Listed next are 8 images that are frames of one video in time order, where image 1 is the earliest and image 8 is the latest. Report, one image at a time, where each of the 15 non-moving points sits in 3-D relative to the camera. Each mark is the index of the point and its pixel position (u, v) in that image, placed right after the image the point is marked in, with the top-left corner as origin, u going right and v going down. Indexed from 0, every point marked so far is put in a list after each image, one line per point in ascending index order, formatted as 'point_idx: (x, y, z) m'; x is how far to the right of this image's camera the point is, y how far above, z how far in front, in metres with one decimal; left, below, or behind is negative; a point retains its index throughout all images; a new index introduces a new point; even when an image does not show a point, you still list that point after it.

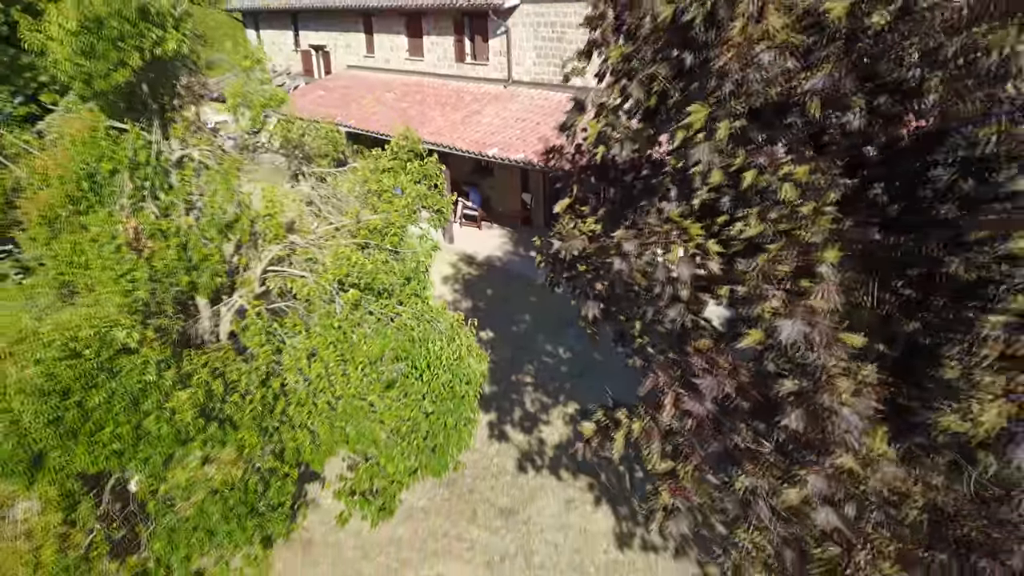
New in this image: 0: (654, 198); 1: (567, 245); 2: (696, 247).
0: (+0.6, +0.4, +3.3) m
1: (+0.2, +0.2, +3.4) m
2: (+0.7, +0.1, +2.9) m
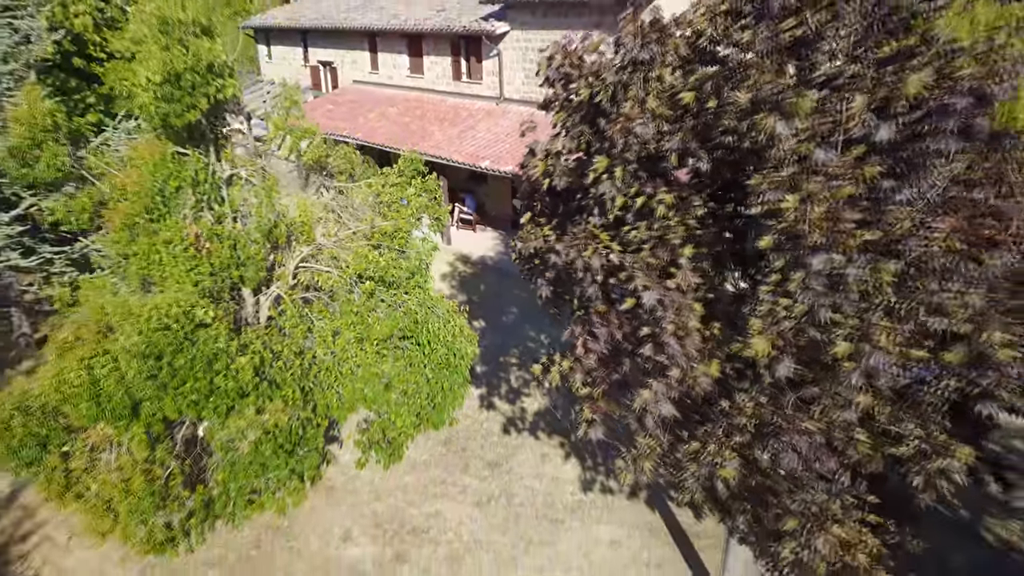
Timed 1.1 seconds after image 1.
0: (+0.4, +0.4, +4.7) m
1: (+0.1, +0.3, +4.9) m
2: (+0.5, +0.2, +4.4) m
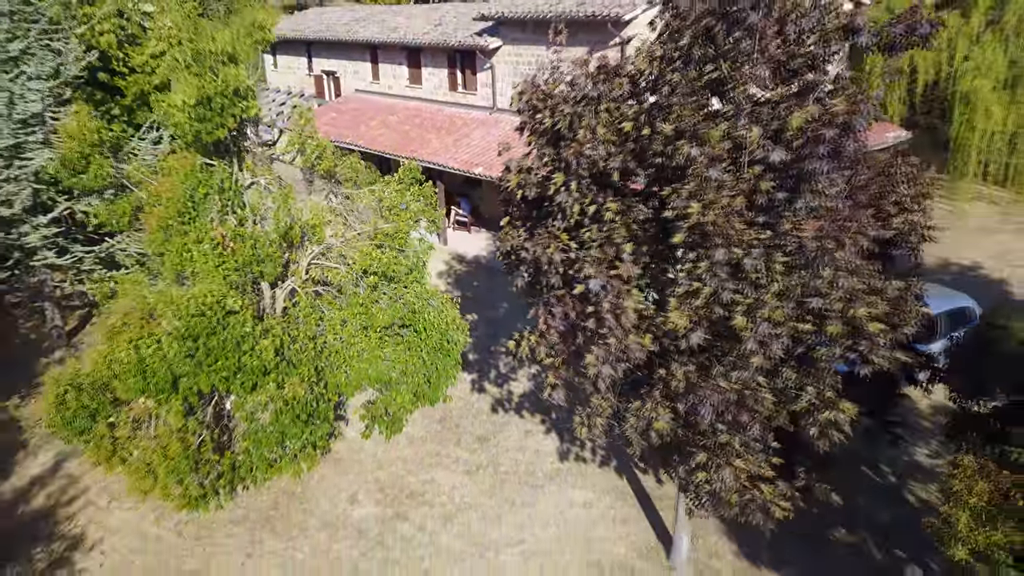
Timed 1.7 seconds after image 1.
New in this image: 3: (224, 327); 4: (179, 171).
0: (+0.3, +0.5, +5.8) m
1: (-0.1, +0.3, +6.0) m
2: (+0.4, +0.3, +5.4) m
3: (-2.5, -0.3, +7.2) m
4: (-3.5, +1.2, +8.4) m
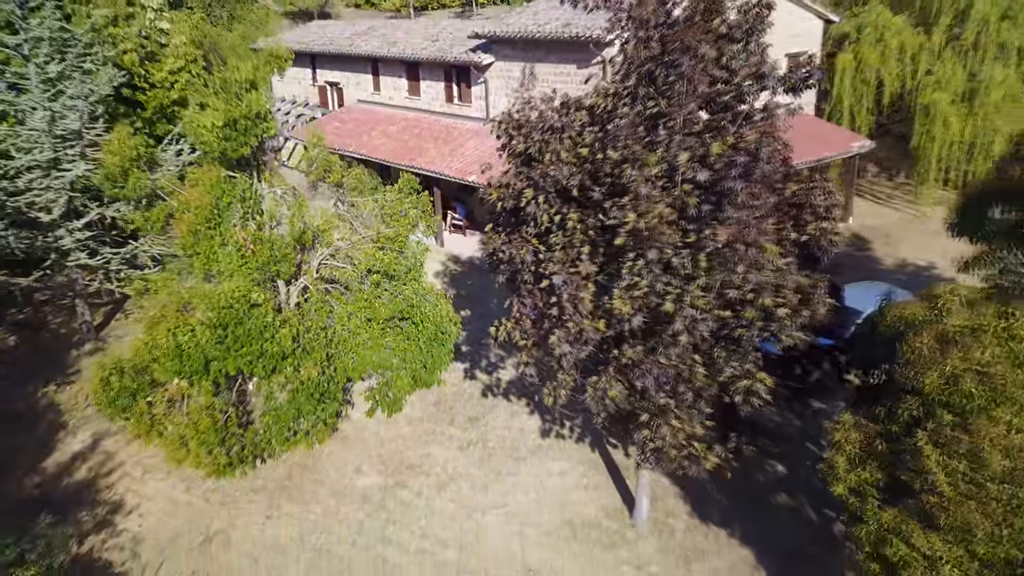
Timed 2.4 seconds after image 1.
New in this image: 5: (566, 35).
0: (+0.1, +0.6, +6.9) m
1: (-0.2, +0.4, +7.1) m
2: (+0.2, +0.3, +6.6) m
3: (-2.7, -0.3, +8.3) m
4: (-3.6, +1.2, +9.5) m
5: (+0.6, +4.4, +13.7) m
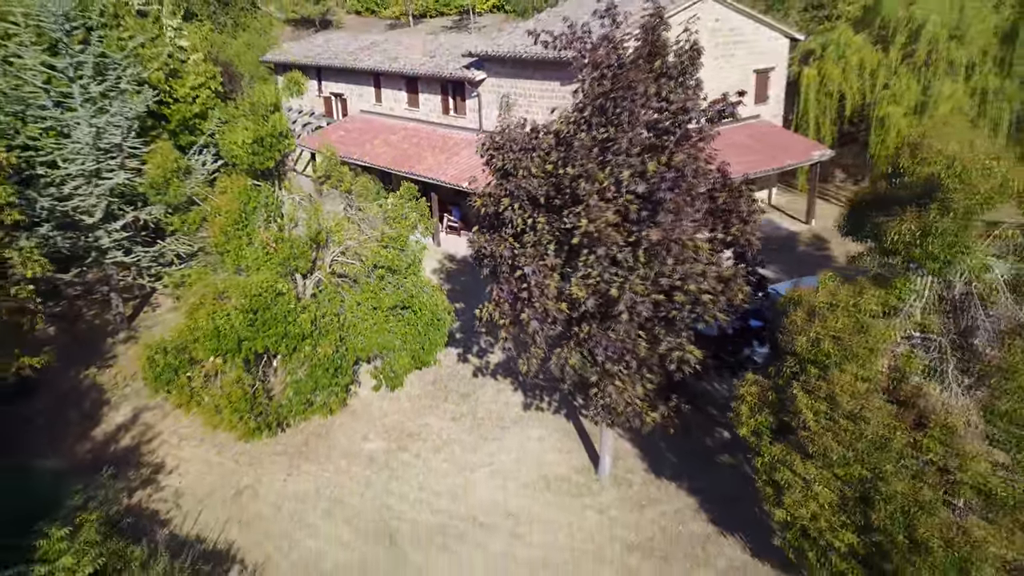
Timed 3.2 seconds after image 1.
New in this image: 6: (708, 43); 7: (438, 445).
0: (-0.1, +0.7, +8.5) m
1: (-0.4, +0.5, +8.7) m
2: (0.0, +0.4, +8.1) m
3: (-2.9, -0.2, +9.9) m
4: (-3.8, +1.3, +11.1) m
5: (+0.4, +4.5, +15.3) m
6: (+4.3, +5.3, +17.3) m
7: (-1.0, -2.1, +10.7) m
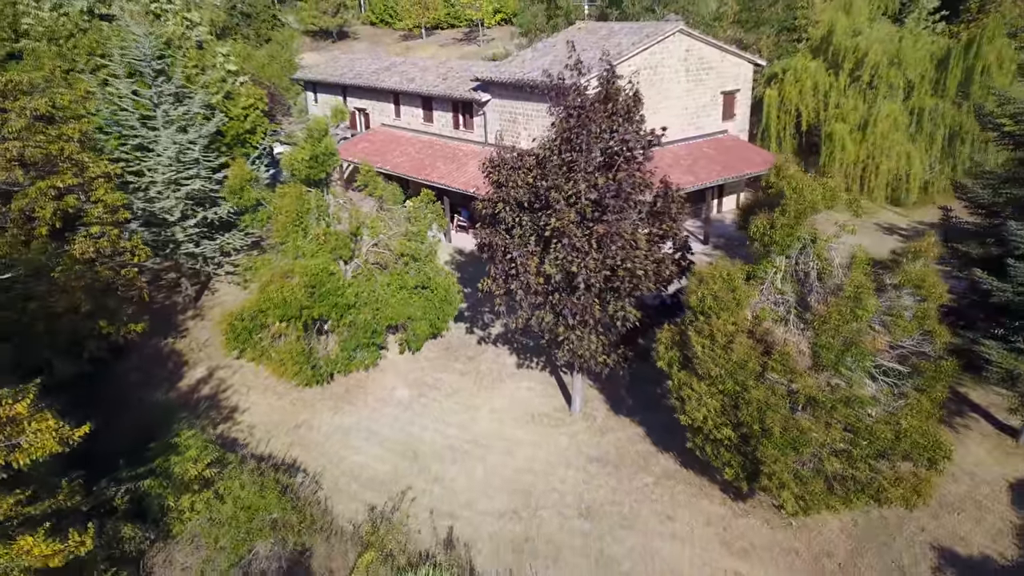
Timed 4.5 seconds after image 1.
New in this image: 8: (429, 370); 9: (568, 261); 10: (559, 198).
0: (-0.2, +0.9, +11.6) m
1: (-0.5, +0.8, +11.8) m
2: (-0.1, +0.7, +11.3) m
3: (-3.0, +0.1, +13.1) m
4: (-3.9, +1.6, +14.3) m
5: (+0.4, +4.8, +18.4) m
6: (+4.3, +5.6, +20.4) m
7: (-1.1, -1.8, +13.9) m
8: (-1.5, -1.5, +14.7) m
9: (+0.7, +0.4, +10.7) m
10: (+0.6, +1.2, +10.6) m
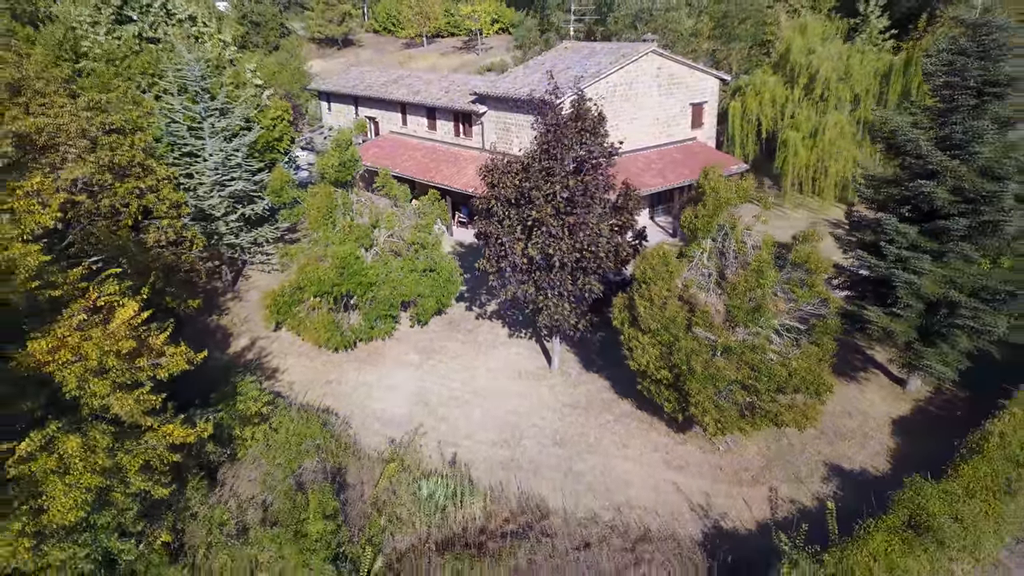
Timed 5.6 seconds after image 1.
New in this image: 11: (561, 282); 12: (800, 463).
0: (-0.4, +1.3, +14.6) m
1: (-0.7, +1.1, +14.8) m
2: (-0.3, +1.1, +14.3) m
3: (-3.2, +0.5, +16.1) m
4: (-4.1, +2.0, +17.3) m
5: (+0.2, +5.1, +21.5) m
6: (+4.2, +5.9, +23.4) m
7: (-1.2, -1.4, +16.9) m
8: (-1.7, -1.1, +17.6) m
9: (+0.6, +0.7, +13.7) m
10: (+0.4, +1.6, +13.6) m
11: (+0.9, +0.1, +14.1) m
12: (+4.6, -2.8, +12.9) m
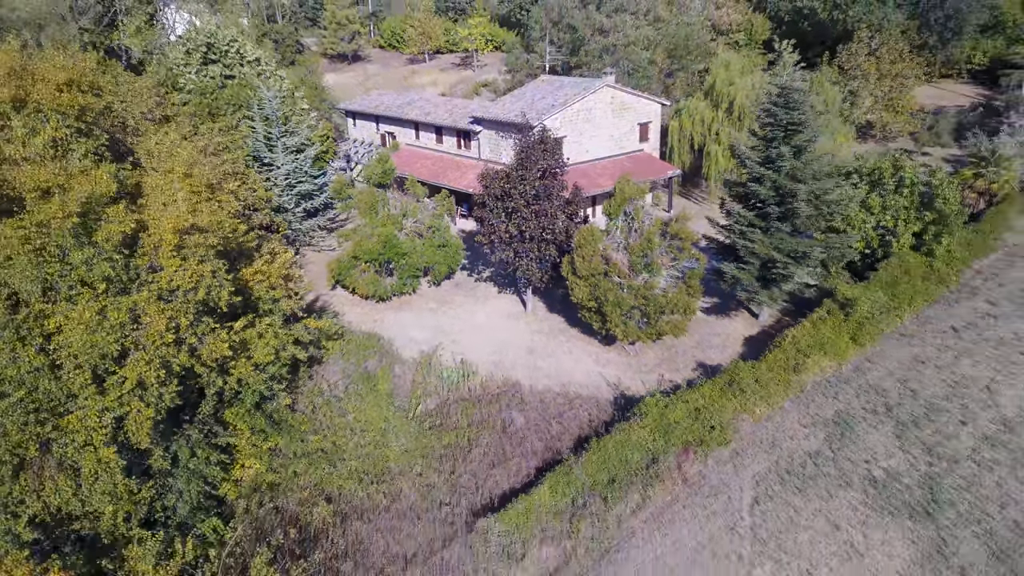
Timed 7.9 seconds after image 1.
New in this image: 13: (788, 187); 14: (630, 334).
0: (-0.7, +2.2, +22.2) m
1: (-1.1, +2.1, +22.4) m
2: (-0.6, +2.0, +21.8) m
3: (-3.5, +1.4, +23.6) m
4: (-4.4, +2.9, +24.8) m
5: (-0.2, +6.1, +29.0) m
6: (+3.7, +6.9, +31.0) m
7: (-1.6, -0.5, +24.4) m
8: (-2.1, -0.2, +25.2) m
9: (+0.2, +1.7, +21.3) m
10: (+0.1, +2.5, +21.2) m
11: (+0.5, +1.0, +21.7) m
12: (+4.3, -1.9, +20.5) m
13: (+6.7, +2.5, +19.6) m
14: (+3.0, -1.2, +19.8) m
